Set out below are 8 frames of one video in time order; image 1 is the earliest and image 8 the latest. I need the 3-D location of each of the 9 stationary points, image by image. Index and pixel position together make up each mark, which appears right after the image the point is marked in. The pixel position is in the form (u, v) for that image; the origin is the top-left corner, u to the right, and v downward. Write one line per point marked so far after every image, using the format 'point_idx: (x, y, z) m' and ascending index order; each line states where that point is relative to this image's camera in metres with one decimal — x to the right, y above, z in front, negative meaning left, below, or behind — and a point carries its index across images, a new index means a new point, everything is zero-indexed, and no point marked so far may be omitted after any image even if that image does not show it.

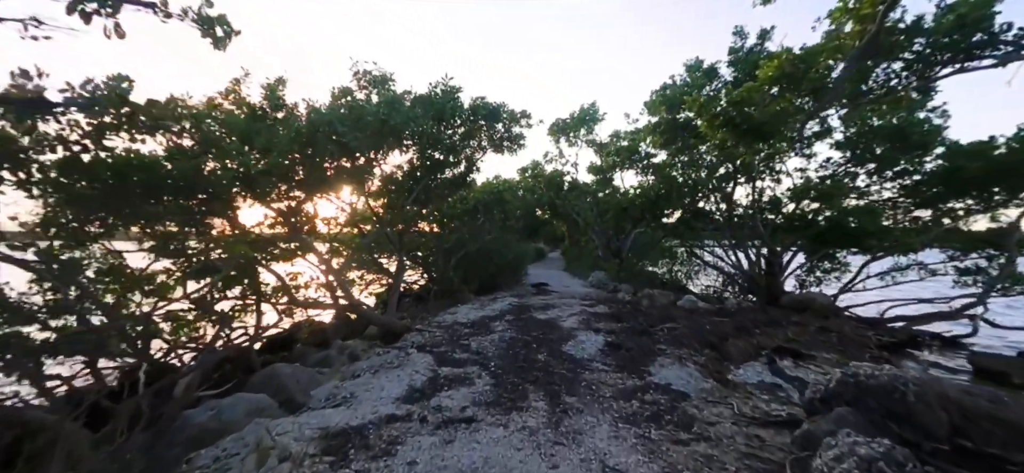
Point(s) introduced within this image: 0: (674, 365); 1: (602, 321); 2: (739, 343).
0: (+3.0, -2.4, +7.7) m
1: (+2.5, -2.4, +11.5) m
2: (+5.2, -2.4, +9.5) m
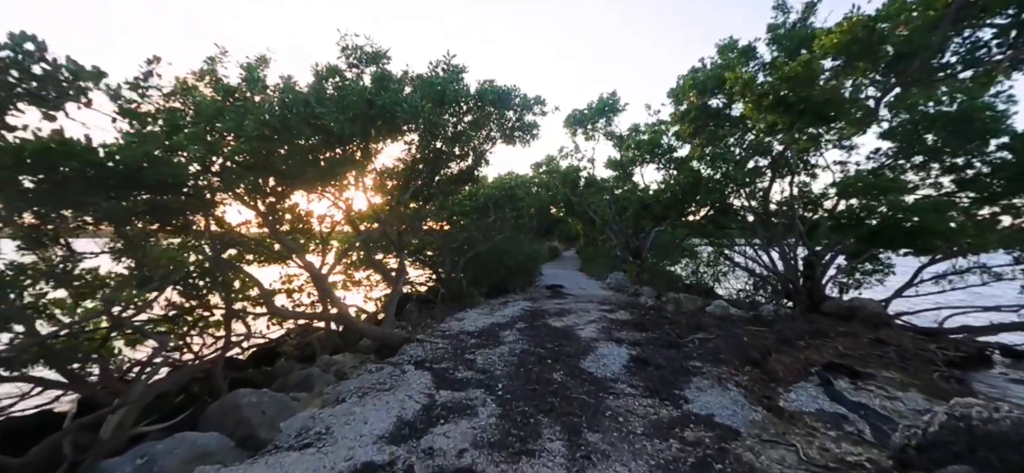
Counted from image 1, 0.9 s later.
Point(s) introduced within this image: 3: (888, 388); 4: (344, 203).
0: (+3.2, -2.4, +6.6) m
1: (+2.8, -2.3, +10.3) m
2: (+5.4, -2.4, +8.3) m
3: (+6.8, -2.7, +7.5) m
4: (-3.9, +0.8, +9.7) m
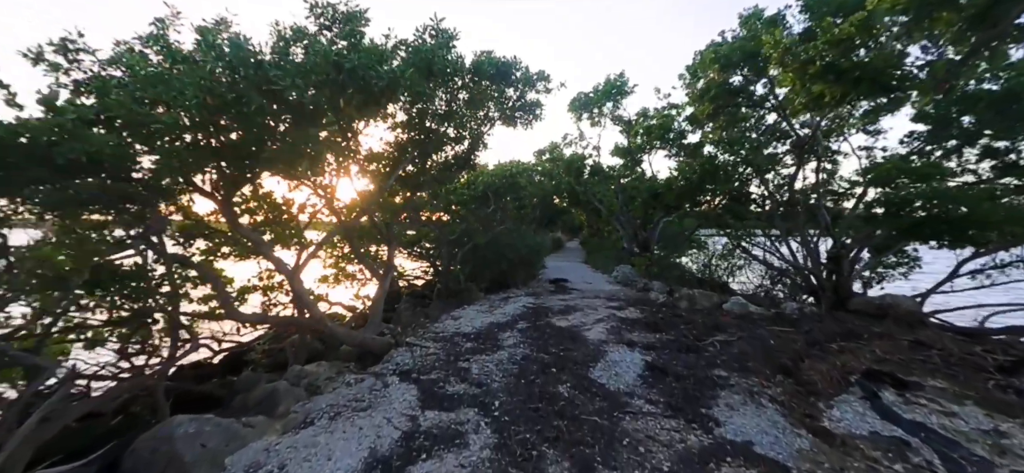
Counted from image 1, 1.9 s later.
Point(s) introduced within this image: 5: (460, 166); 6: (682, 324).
0: (+3.2, -2.3, +5.6) m
1: (+2.8, -2.2, +9.4) m
2: (+5.4, -2.3, +7.3) m
3: (+6.8, -2.6, +6.6) m
4: (-3.9, +1.0, +8.7) m
5: (-1.3, +1.8, +10.6) m
6: (+4.0, -2.1, +9.9) m
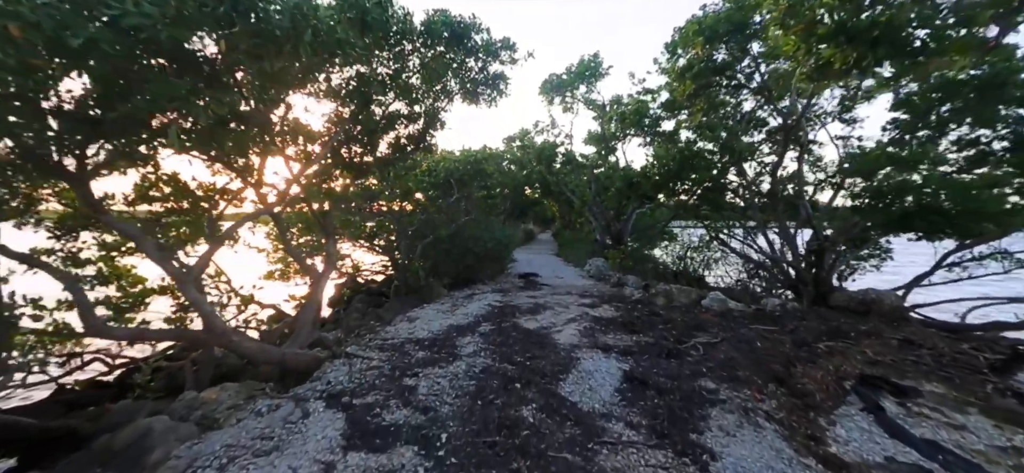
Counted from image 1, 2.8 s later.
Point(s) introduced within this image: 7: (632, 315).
0: (+2.7, -2.2, +4.8) m
1: (+2.0, -2.0, +8.5) m
2: (+4.8, -2.1, +6.6) m
3: (+6.2, -2.5, +5.9) m
4: (-4.6, +1.1, +7.3) m
5: (-2.2, +2.0, +9.4) m
6: (+3.2, -1.9, +9.1) m
7: (+2.8, -1.9, +10.0) m
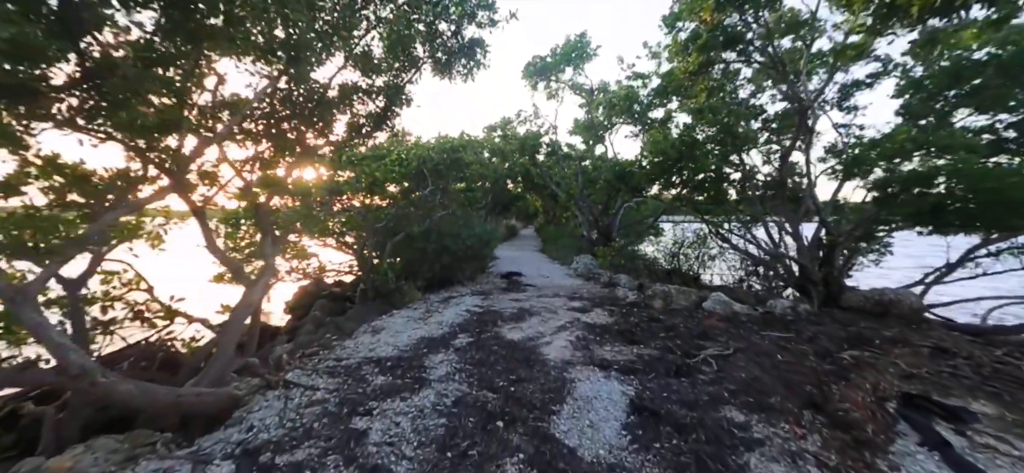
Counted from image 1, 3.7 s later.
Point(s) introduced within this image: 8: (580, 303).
0: (+2.5, -2.2, +3.6) m
1: (+1.7, -1.9, +7.3) m
2: (+4.5, -2.1, +5.6) m
3: (+6.0, -2.4, +5.0) m
4: (-4.9, +1.1, +5.9) m
5: (-2.6, +2.0, +8.0) m
6: (+2.9, -1.8, +8.0) m
7: (+2.4, -1.8, +8.8) m
8: (+1.7, -1.7, +10.6) m
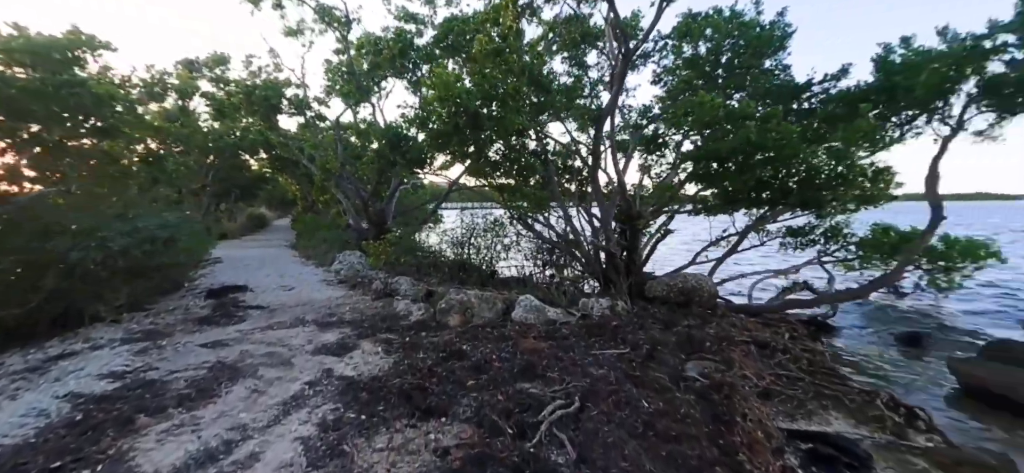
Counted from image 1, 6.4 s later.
0: (+1.4, -2.1, +1.0) m
1: (-1.2, -1.8, +3.8) m
2: (+2.2, -1.9, +3.7) m
3: (+3.7, -2.2, +3.9) m
4: (-6.3, +0.9, -0.9) m
5: (-5.3, +2.0, +2.0) m
6: (-0.5, -1.7, +4.9) m
7: (-1.3, -1.6, +5.4) m
8: (-2.8, -1.6, +6.6) m
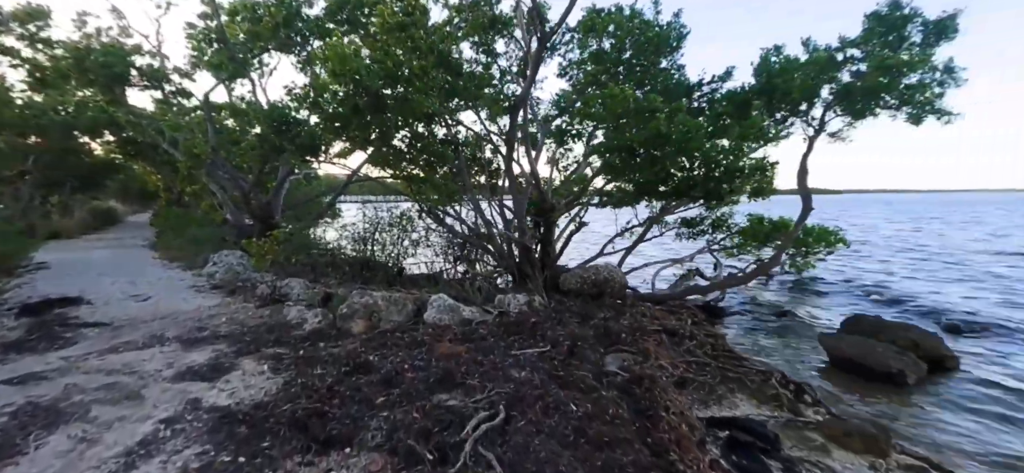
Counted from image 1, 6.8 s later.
0: (+1.3, -2.1, +0.9) m
1: (-1.8, -1.8, +3.0) m
2: (+1.5, -1.8, +3.7) m
3: (+3.0, -2.1, +4.2) m
4: (-5.7, +0.8, -2.7) m
5: (-5.5, +1.9, +0.4) m
6: (-1.4, -1.7, +4.3) m
7: (-2.3, -1.6, +4.6) m
8: (-4.0, -1.5, +5.4) m
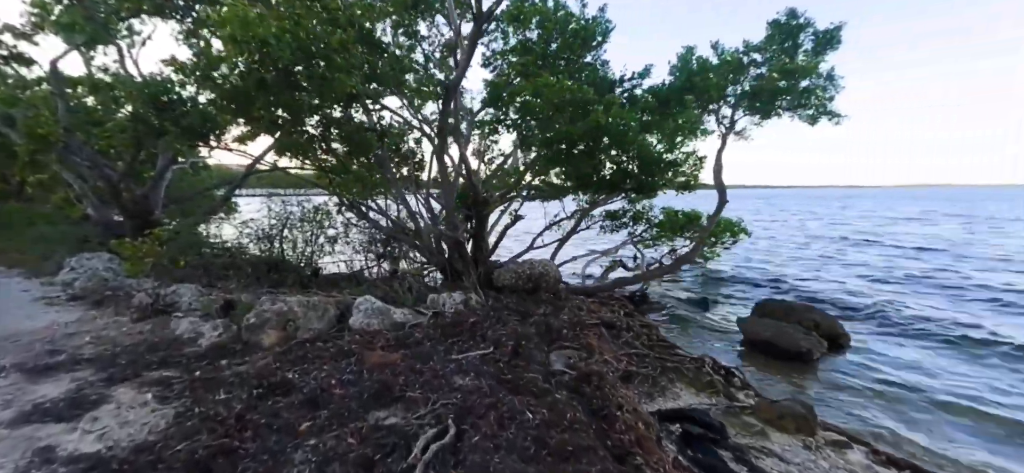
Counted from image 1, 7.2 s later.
0: (+1.4, -2.1, +0.8) m
1: (-2.0, -1.8, +2.4) m
2: (+1.1, -1.8, +3.6) m
3: (+2.4, -2.0, +4.4) m
4: (-4.8, +0.6, -4.1) m
5: (-5.2, +1.8, -1.0) m
6: (-1.9, -1.6, +3.7) m
7: (-2.8, -1.6, +3.8) m
8: (-4.6, -1.5, +4.3) m
